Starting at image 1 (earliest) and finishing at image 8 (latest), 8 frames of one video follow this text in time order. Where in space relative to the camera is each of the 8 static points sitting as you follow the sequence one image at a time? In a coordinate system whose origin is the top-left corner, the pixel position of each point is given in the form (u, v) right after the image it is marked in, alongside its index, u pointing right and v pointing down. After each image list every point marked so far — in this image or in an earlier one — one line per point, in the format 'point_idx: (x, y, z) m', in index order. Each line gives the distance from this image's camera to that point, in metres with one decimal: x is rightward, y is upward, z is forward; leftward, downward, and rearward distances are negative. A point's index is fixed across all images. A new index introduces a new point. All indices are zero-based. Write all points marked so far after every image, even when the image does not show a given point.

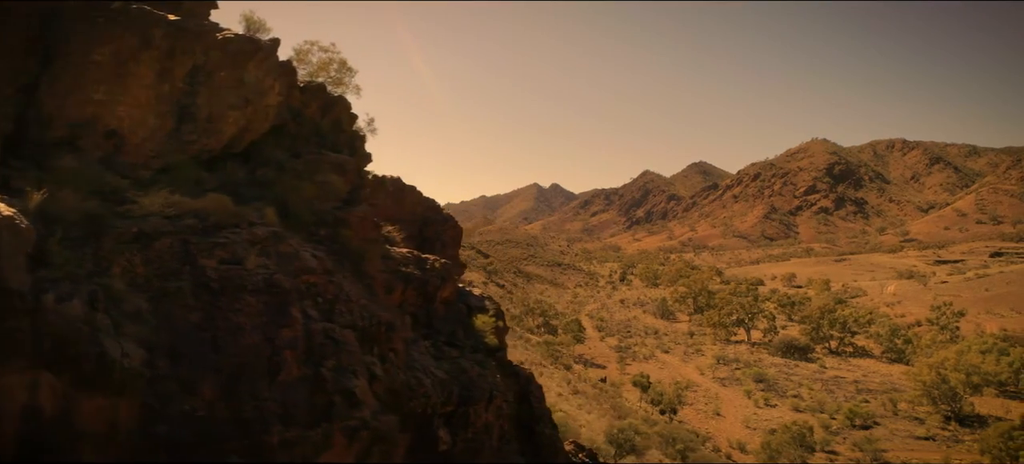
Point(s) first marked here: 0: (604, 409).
0: (+3.9, -7.2, +19.0) m
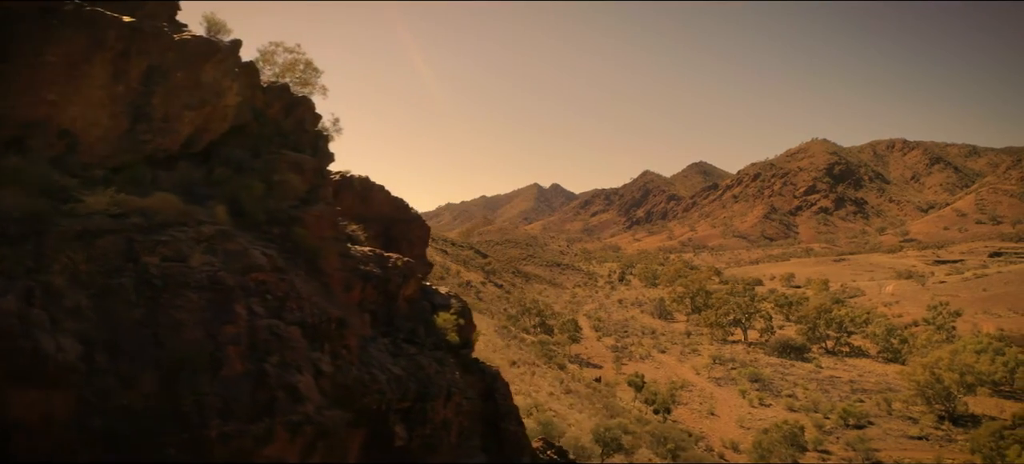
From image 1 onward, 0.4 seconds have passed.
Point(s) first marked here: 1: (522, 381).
0: (+3.6, -7.2, +19.0) m
1: (+0.4, -5.6, +17.8) m
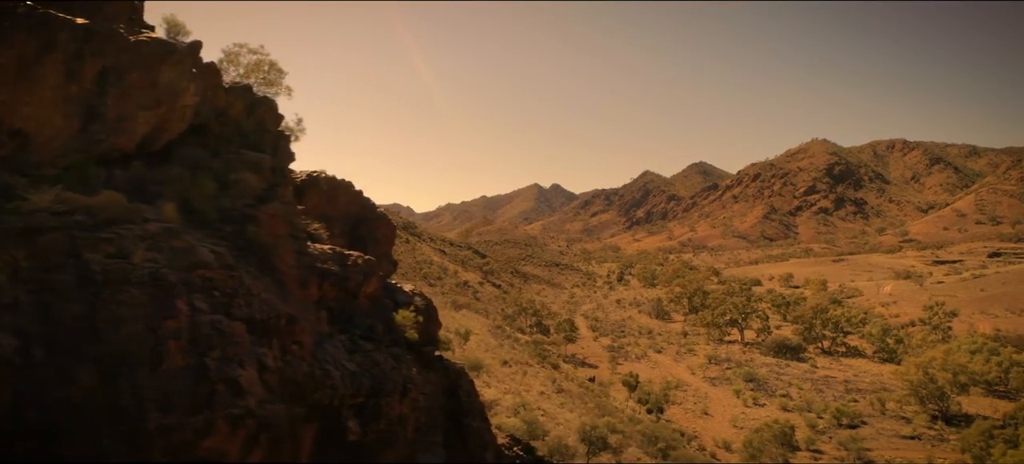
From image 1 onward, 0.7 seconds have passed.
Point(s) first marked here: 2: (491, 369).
0: (+3.2, -7.2, +19.1) m
1: (0.0, -5.6, +17.8) m
2: (-0.7, -5.1, +17.4) m
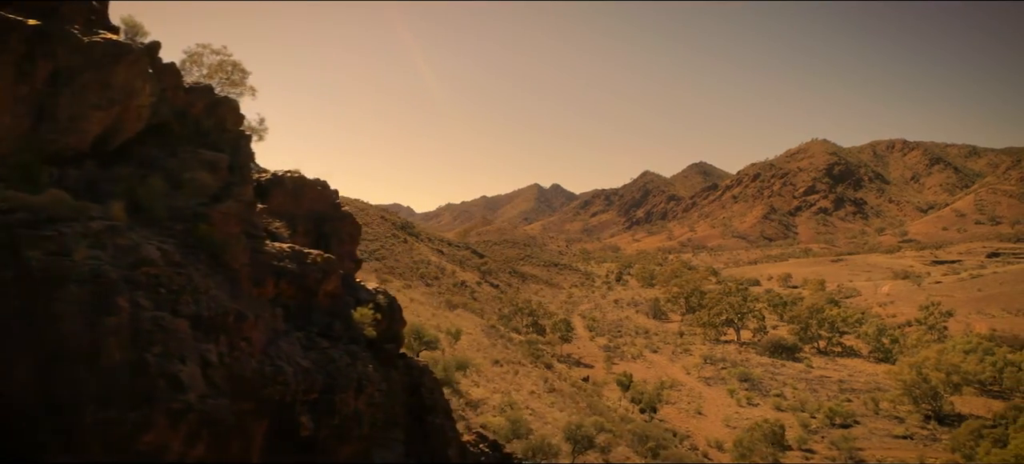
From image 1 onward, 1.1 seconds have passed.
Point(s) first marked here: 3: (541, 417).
0: (+2.8, -7.2, +19.1) m
1: (-0.3, -5.6, +17.9) m
2: (-1.1, -5.1, +17.5) m
3: (+0.9, -5.8, +14.7) m
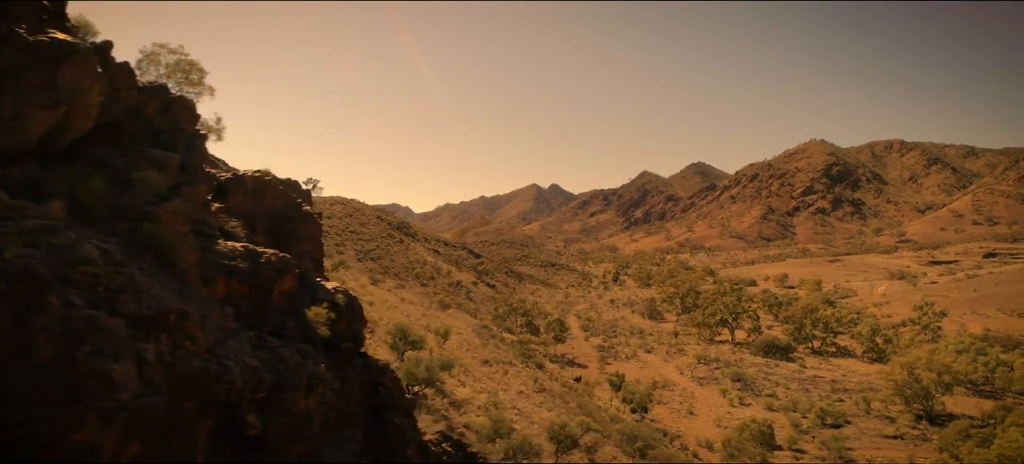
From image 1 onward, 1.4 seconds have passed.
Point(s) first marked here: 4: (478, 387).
0: (+2.4, -7.2, +19.1) m
1: (-0.8, -5.6, +17.9) m
2: (-1.5, -5.1, +17.5) m
3: (+0.5, -5.8, +14.7) m
4: (-1.1, -5.2, +15.8) m
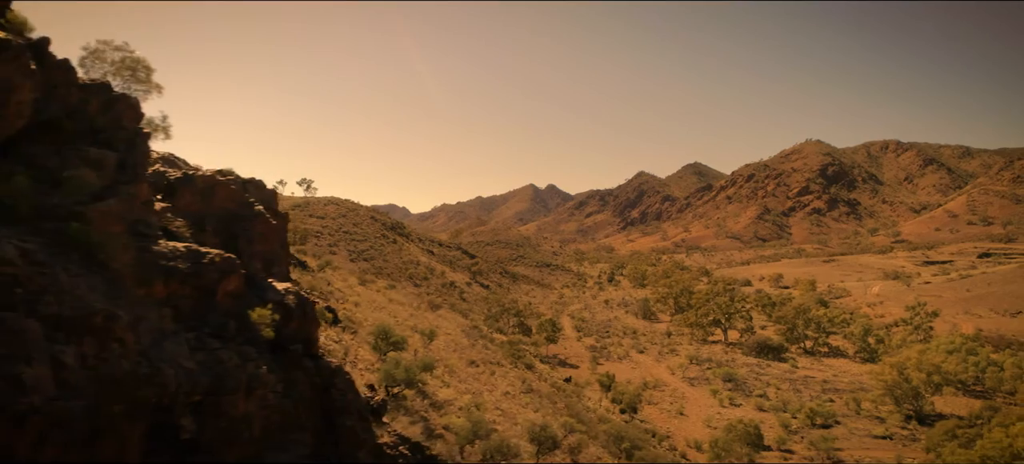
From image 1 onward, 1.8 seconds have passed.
0: (+1.8, -7.2, +19.1) m
1: (-1.3, -5.6, +17.8) m
2: (-2.0, -5.1, +17.4) m
3: (0.0, -5.8, +14.7) m
4: (-1.7, -5.2, +15.7) m
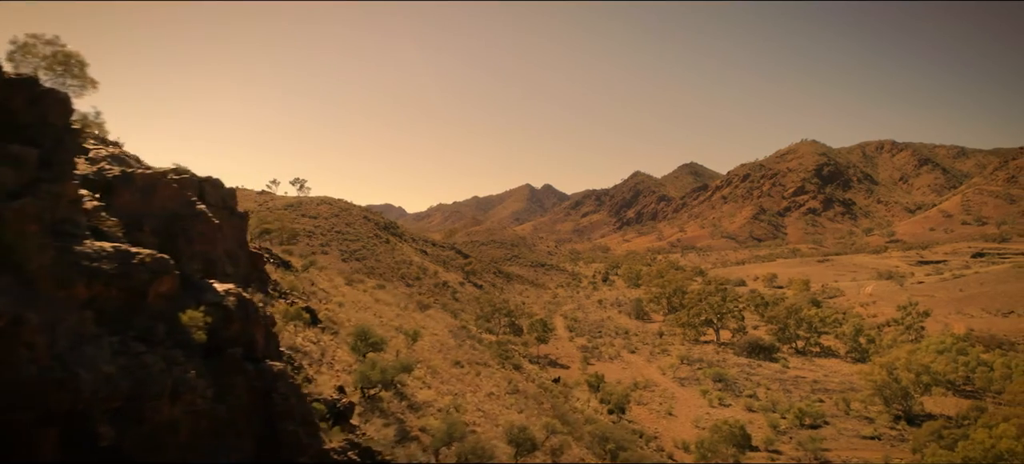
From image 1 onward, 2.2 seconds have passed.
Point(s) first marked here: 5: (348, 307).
0: (+1.2, -7.2, +18.9) m
1: (-1.9, -5.6, +17.6) m
2: (-2.6, -5.1, +17.2) m
3: (-0.6, -5.8, +14.5) m
4: (-2.3, -5.2, +15.5) m
5: (-6.7, -3.1, +19.4) m
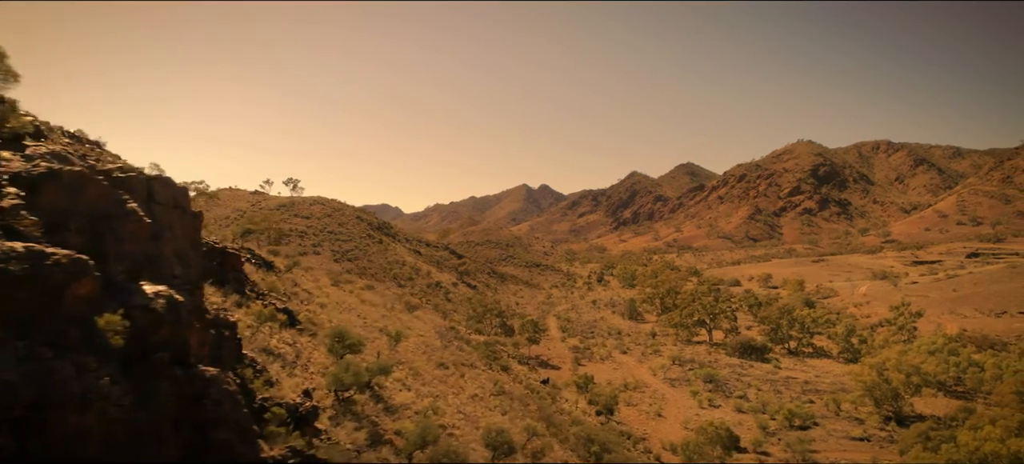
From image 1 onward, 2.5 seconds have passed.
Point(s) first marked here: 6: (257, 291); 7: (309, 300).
0: (+0.6, -7.2, +18.7) m
1: (-2.5, -5.6, +17.4) m
2: (-3.2, -5.1, +17.0) m
3: (-1.2, -5.8, +14.3) m
4: (-2.8, -5.2, +15.3) m
5: (-7.3, -3.1, +19.1) m
6: (-8.3, -1.9, +15.2) m
7: (-8.1, -2.6, +18.6) m
